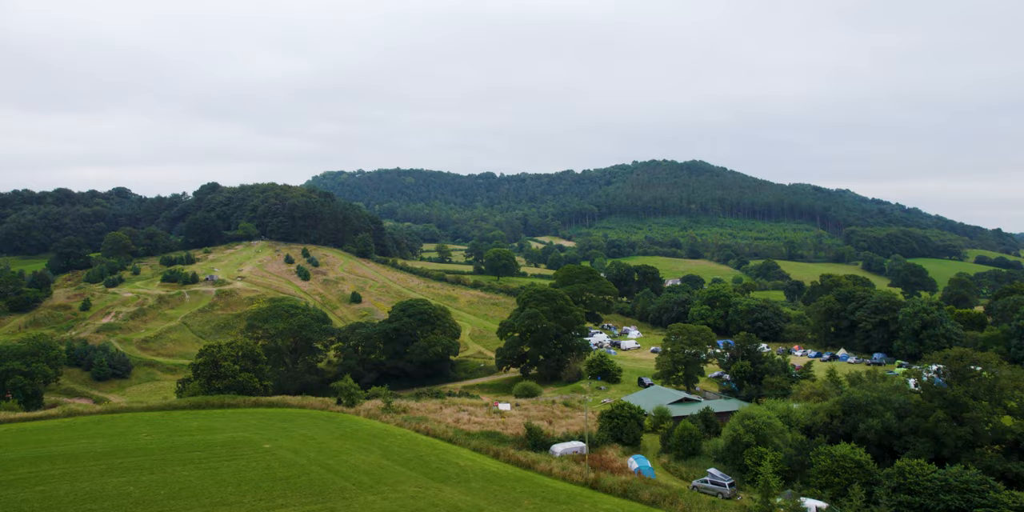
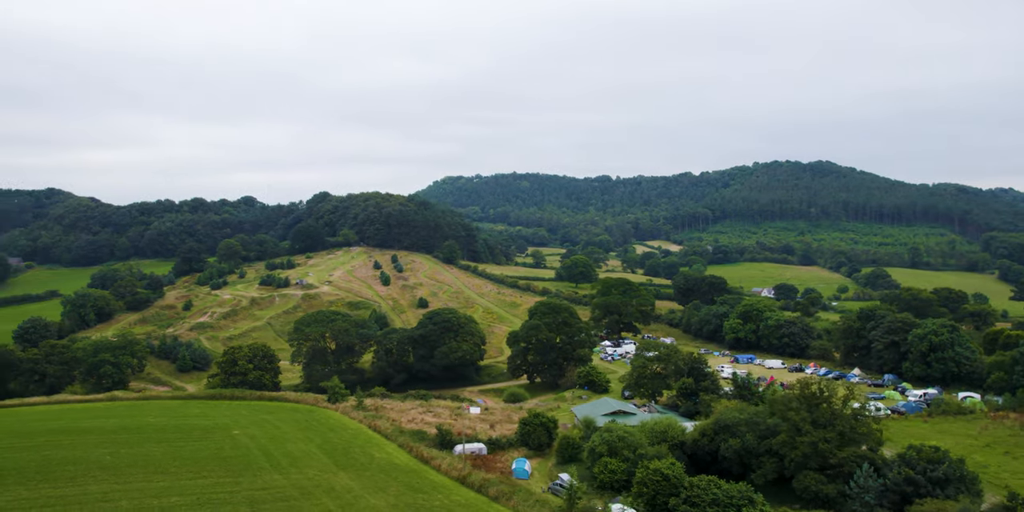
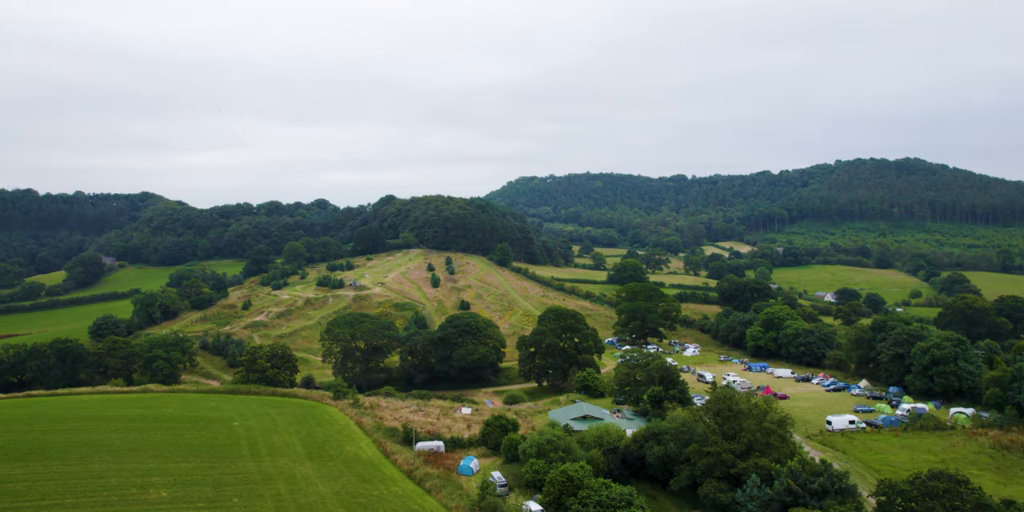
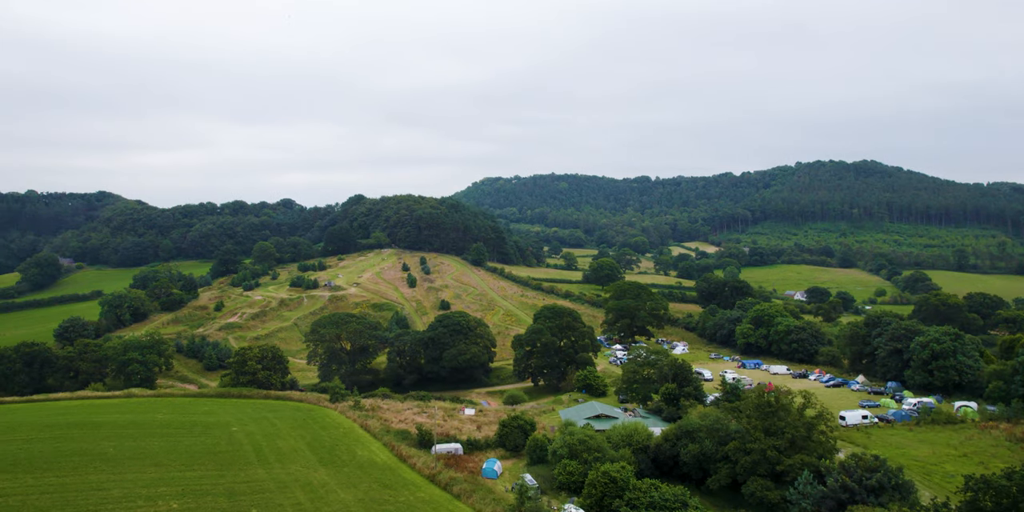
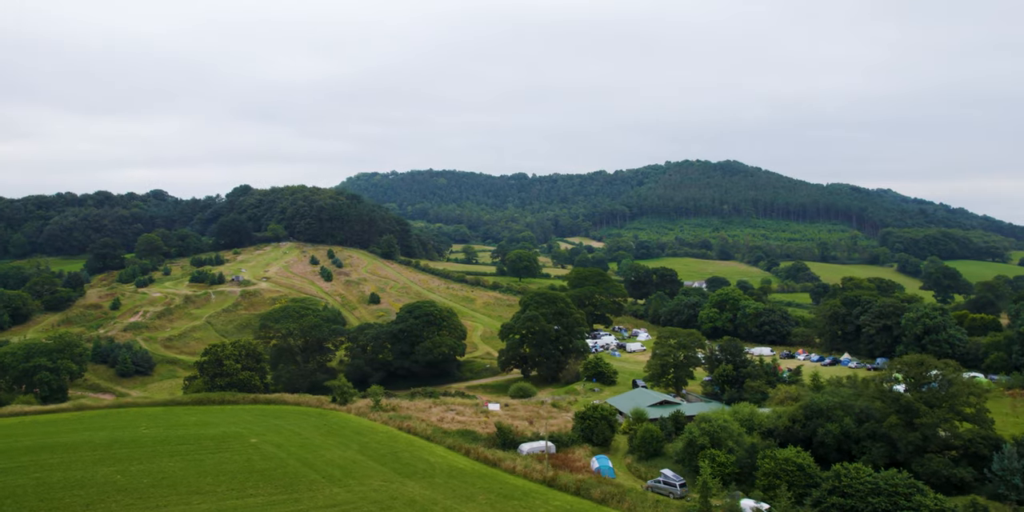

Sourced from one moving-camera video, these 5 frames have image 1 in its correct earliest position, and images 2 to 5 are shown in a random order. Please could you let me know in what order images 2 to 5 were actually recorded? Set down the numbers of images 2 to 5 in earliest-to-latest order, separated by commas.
5, 2, 4, 3
